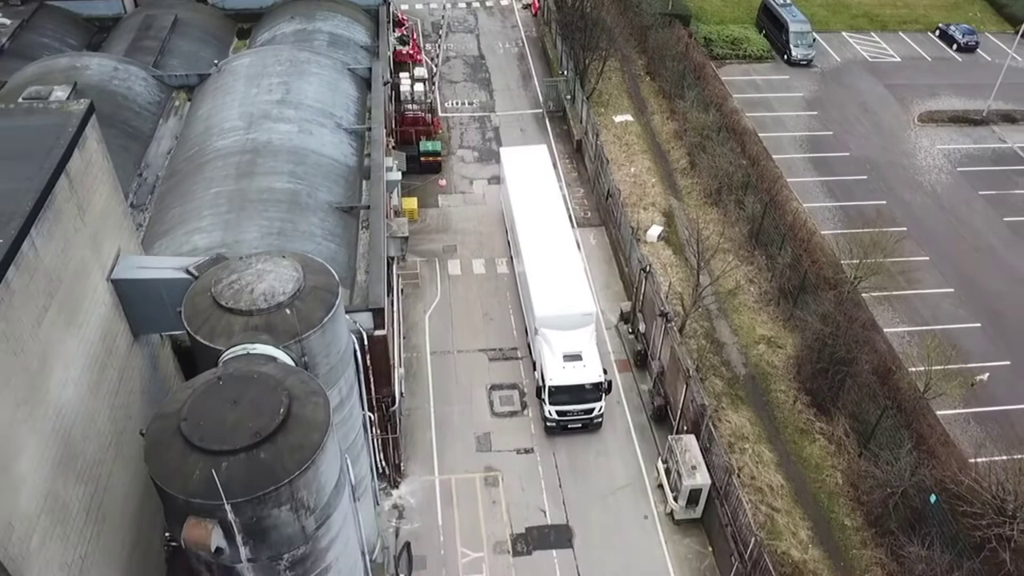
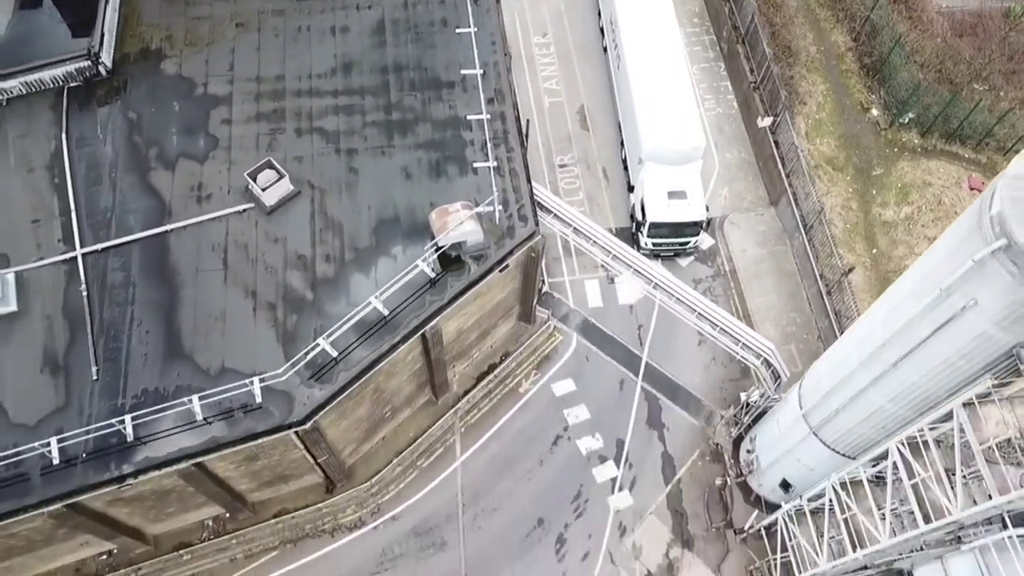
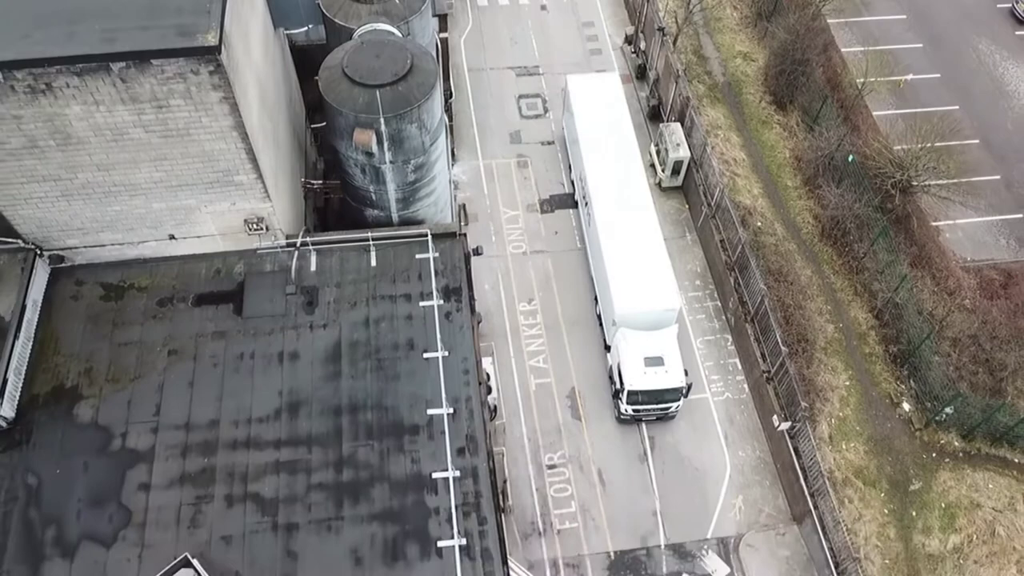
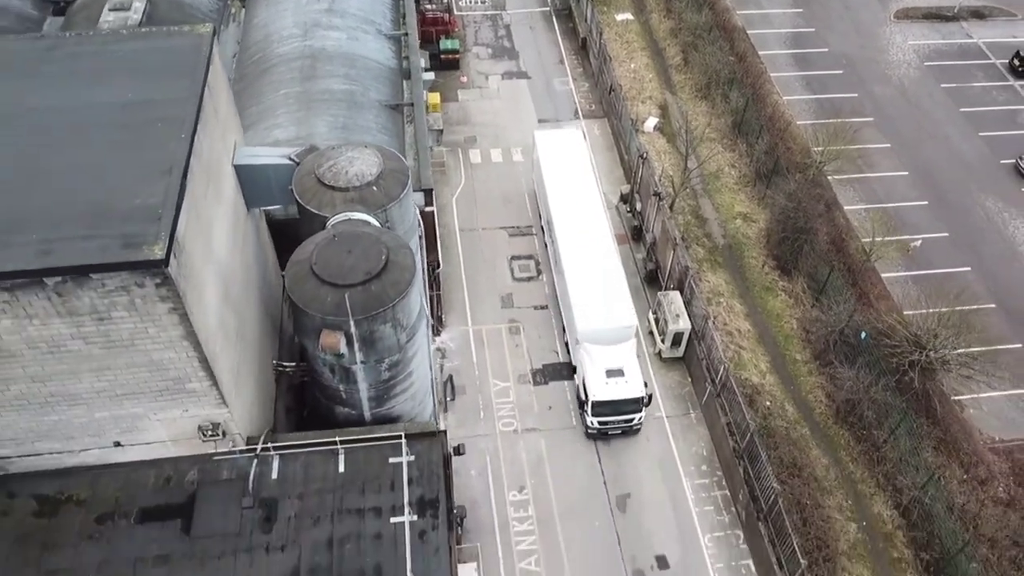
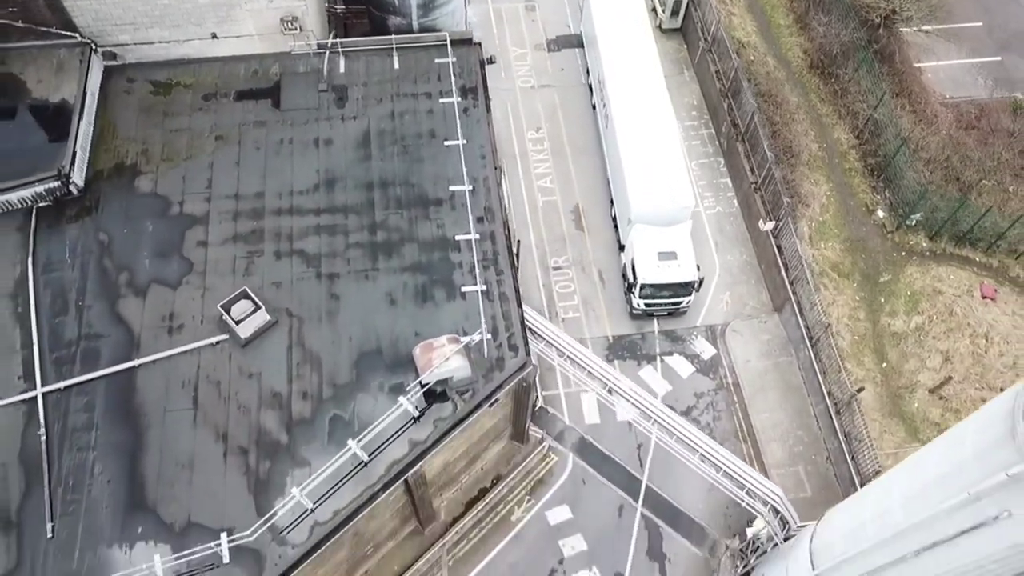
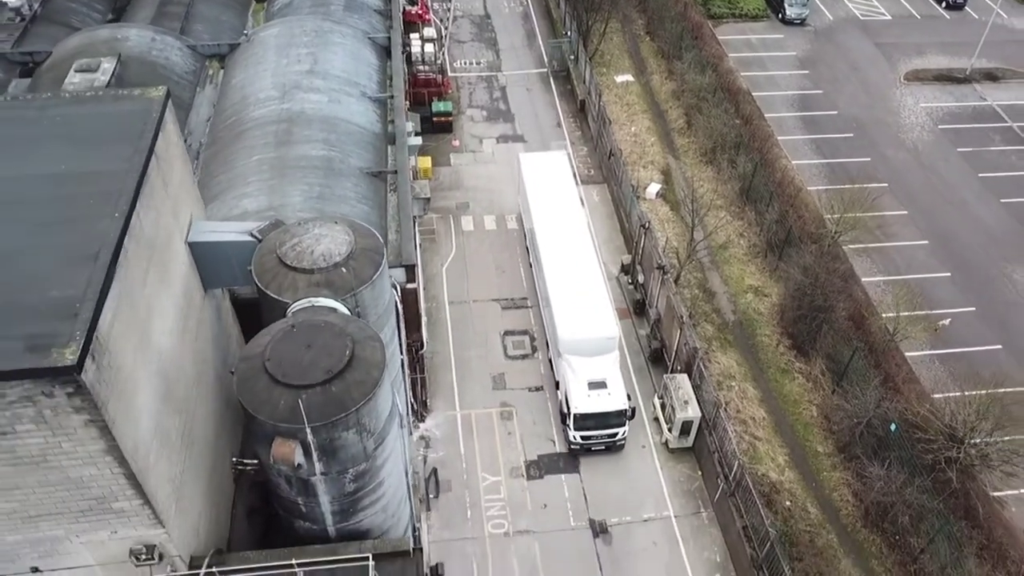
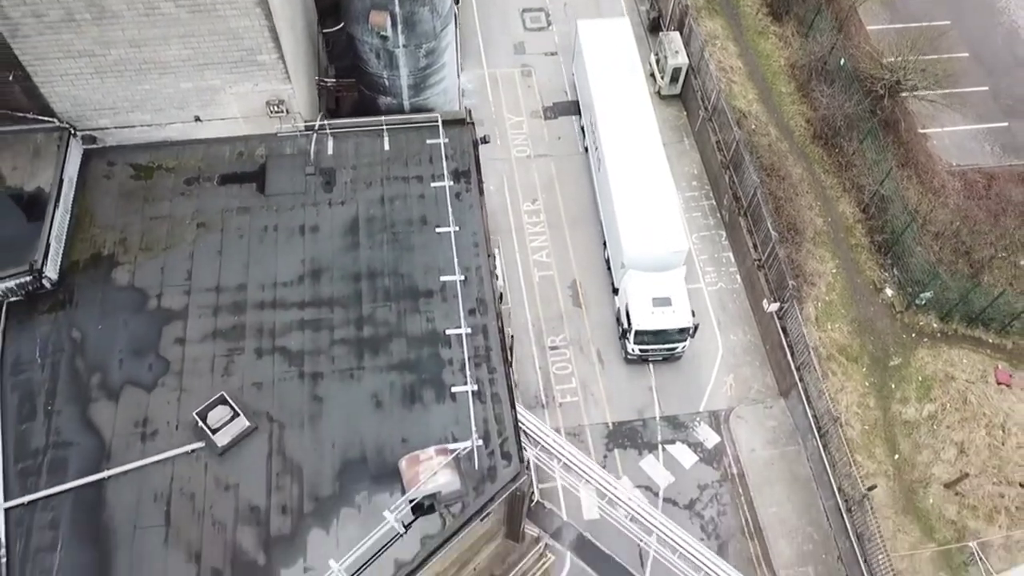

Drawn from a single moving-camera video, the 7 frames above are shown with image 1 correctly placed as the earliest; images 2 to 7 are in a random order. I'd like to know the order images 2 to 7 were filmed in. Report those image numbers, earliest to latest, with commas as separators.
6, 4, 3, 7, 5, 2
